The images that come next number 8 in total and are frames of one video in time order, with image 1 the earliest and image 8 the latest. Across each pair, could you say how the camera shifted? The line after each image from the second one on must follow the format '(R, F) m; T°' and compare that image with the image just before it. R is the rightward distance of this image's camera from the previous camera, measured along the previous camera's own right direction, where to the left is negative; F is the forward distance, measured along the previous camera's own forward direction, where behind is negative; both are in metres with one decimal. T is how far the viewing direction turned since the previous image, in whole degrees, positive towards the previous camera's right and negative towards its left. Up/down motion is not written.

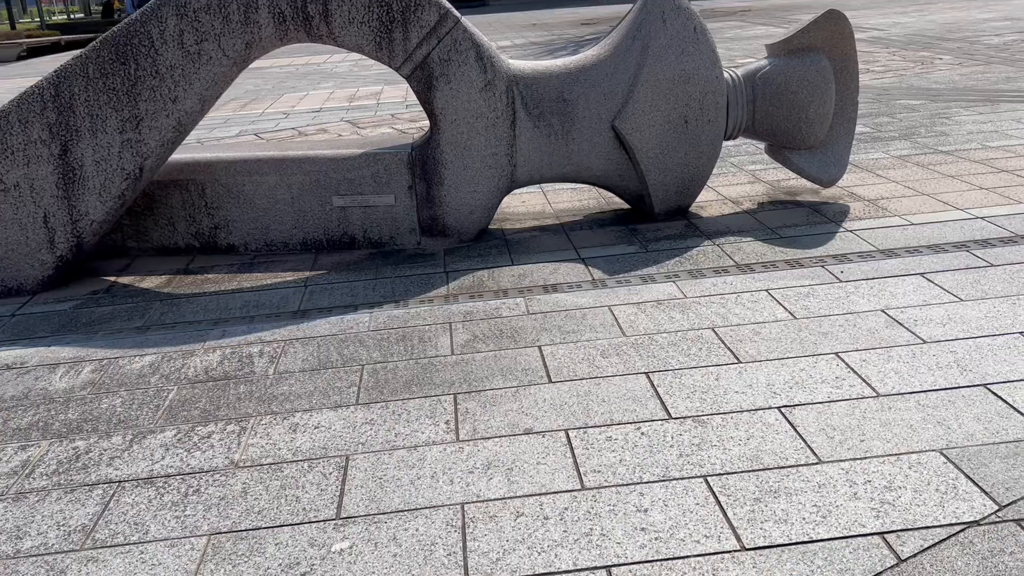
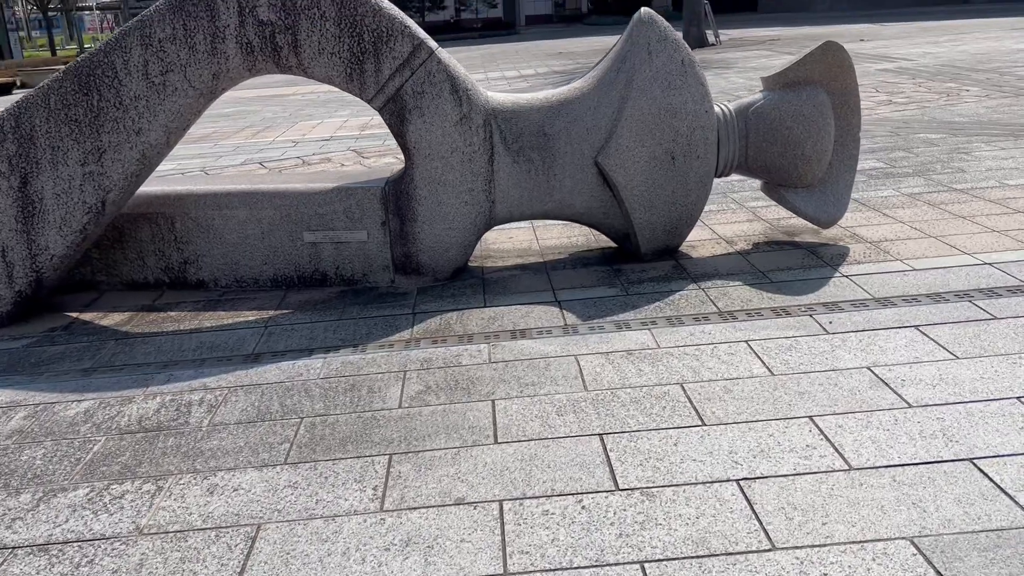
(+0.4, +0.3) m; -2°
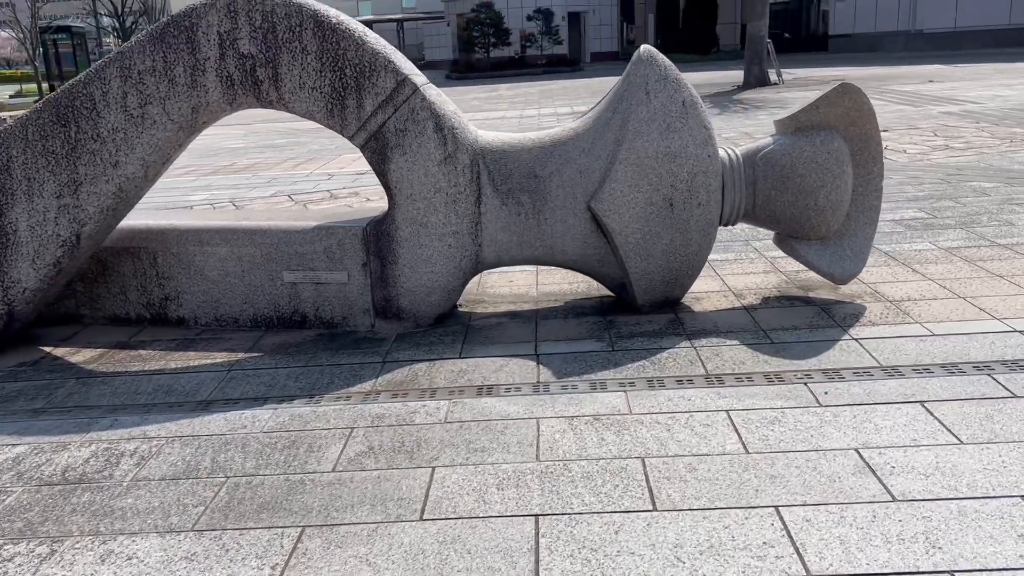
(+0.5, +0.3) m; -4°
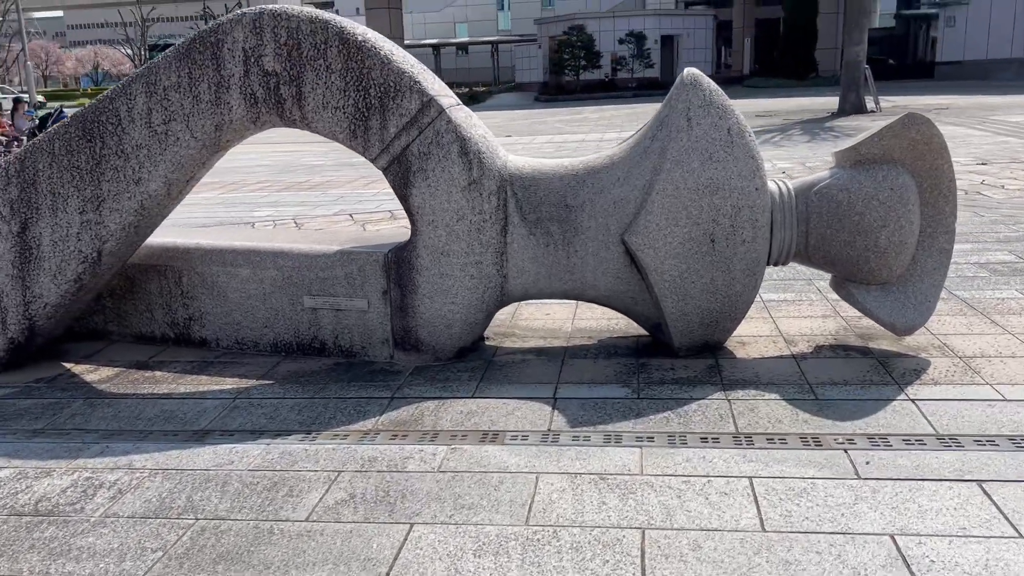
(+0.3, +0.3) m; -6°
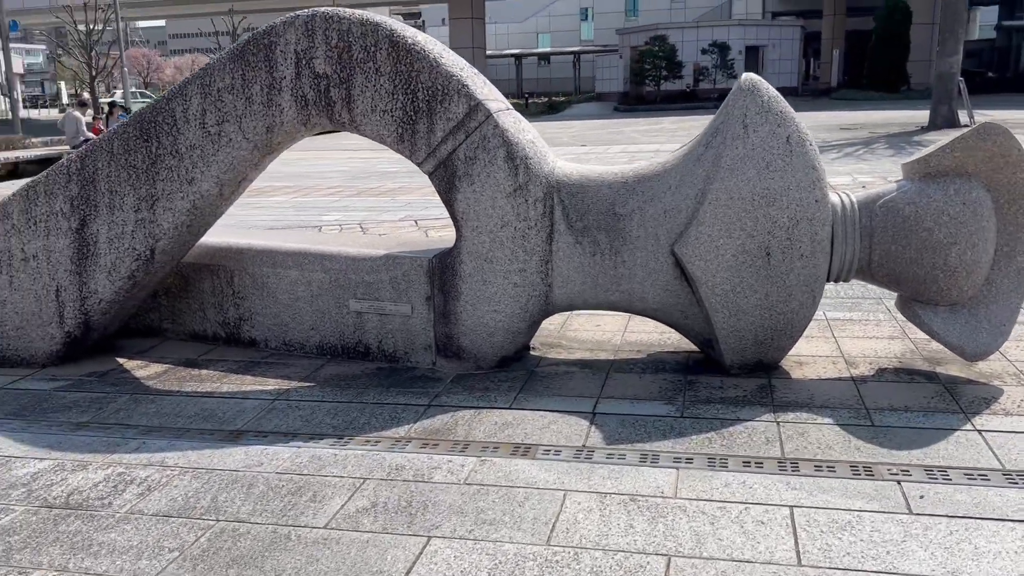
(+0.2, +0.1) m; -5°
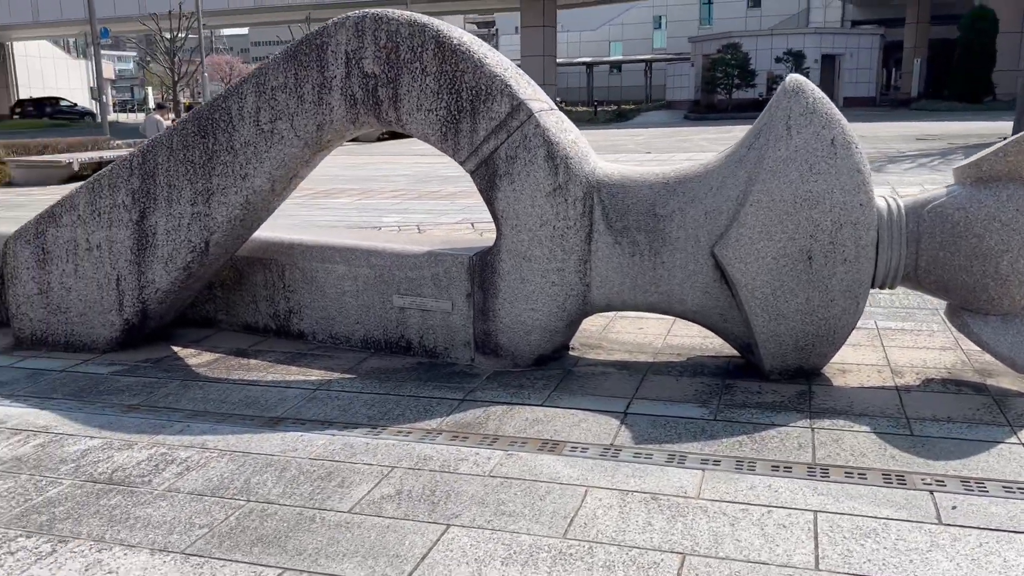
(+0.2, 0.0) m; -4°
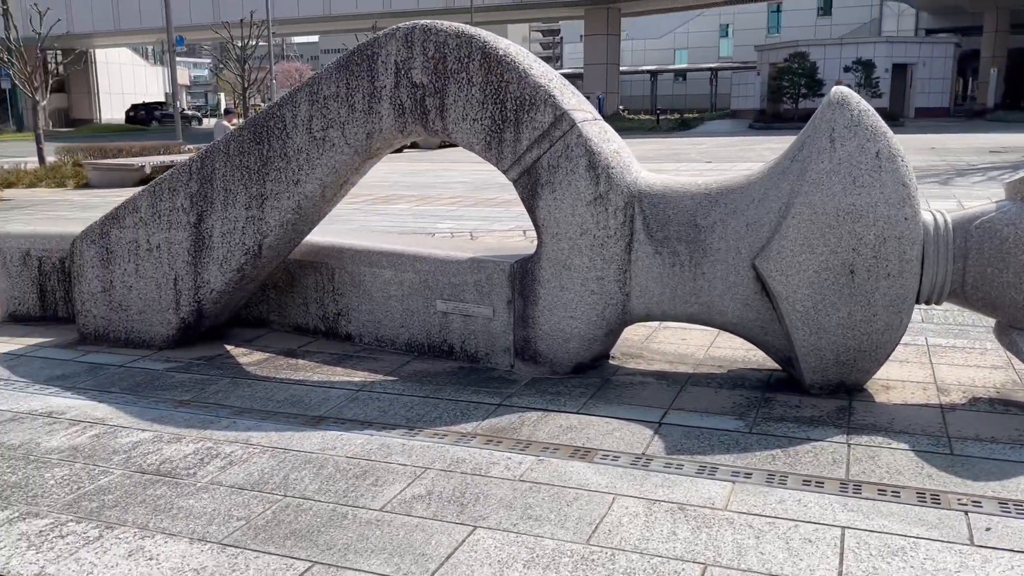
(+0.1, -0.1) m; -4°
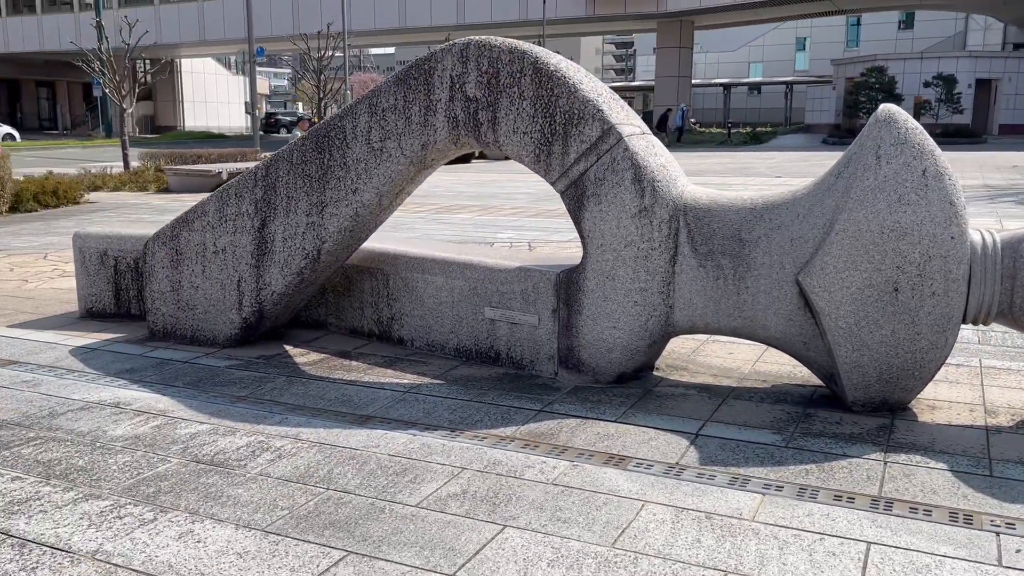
(+0.1, -0.1) m; -4°
